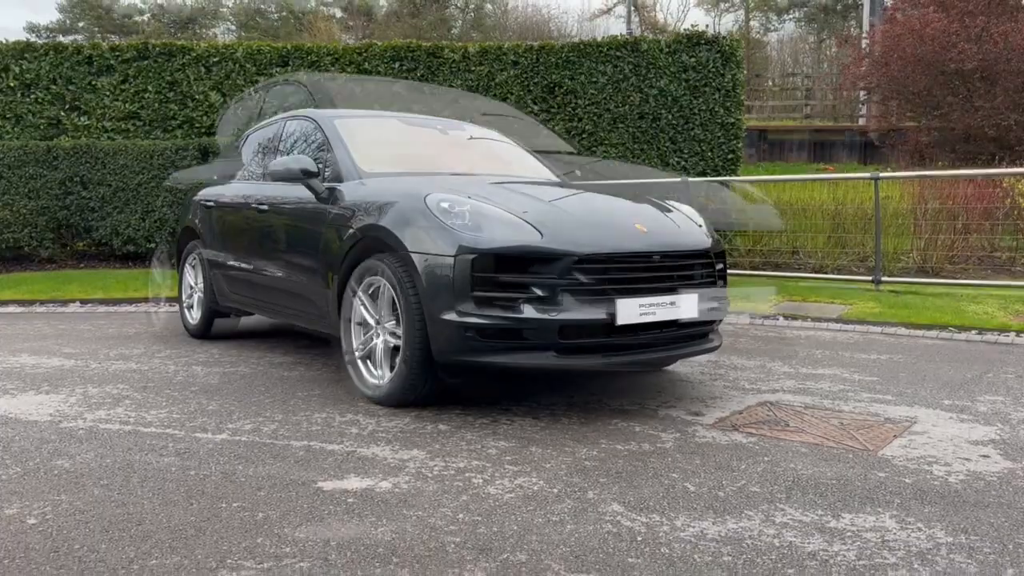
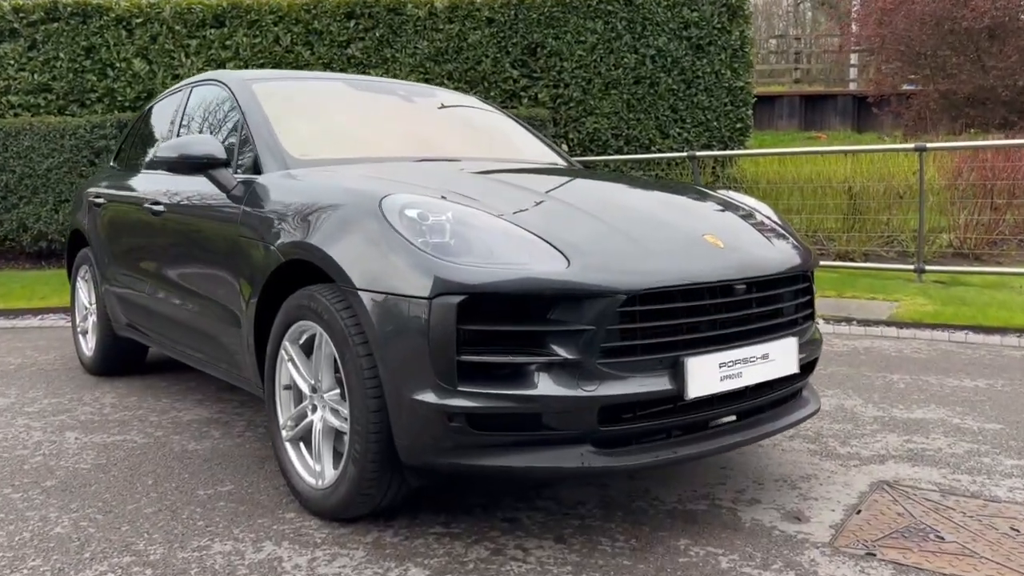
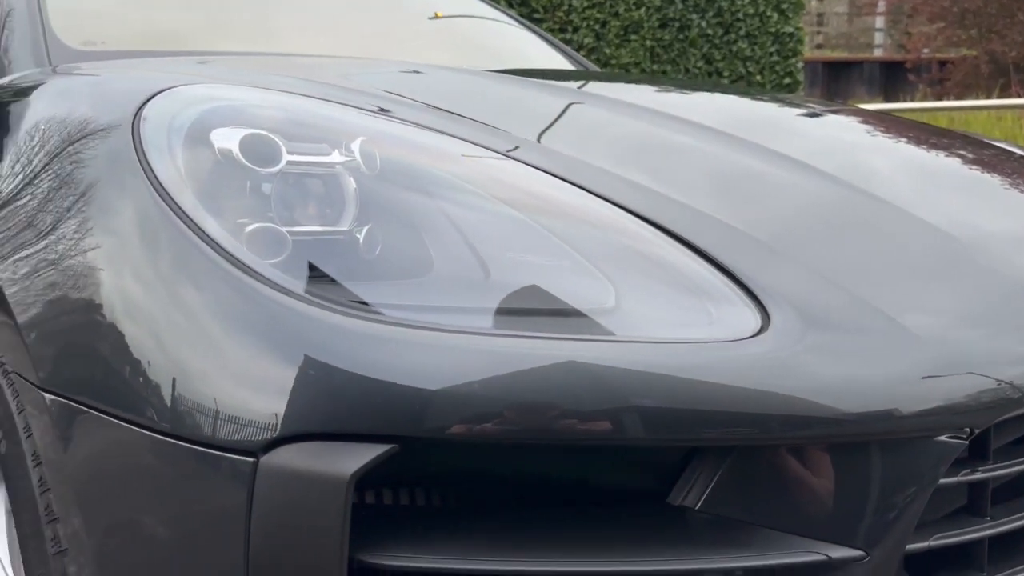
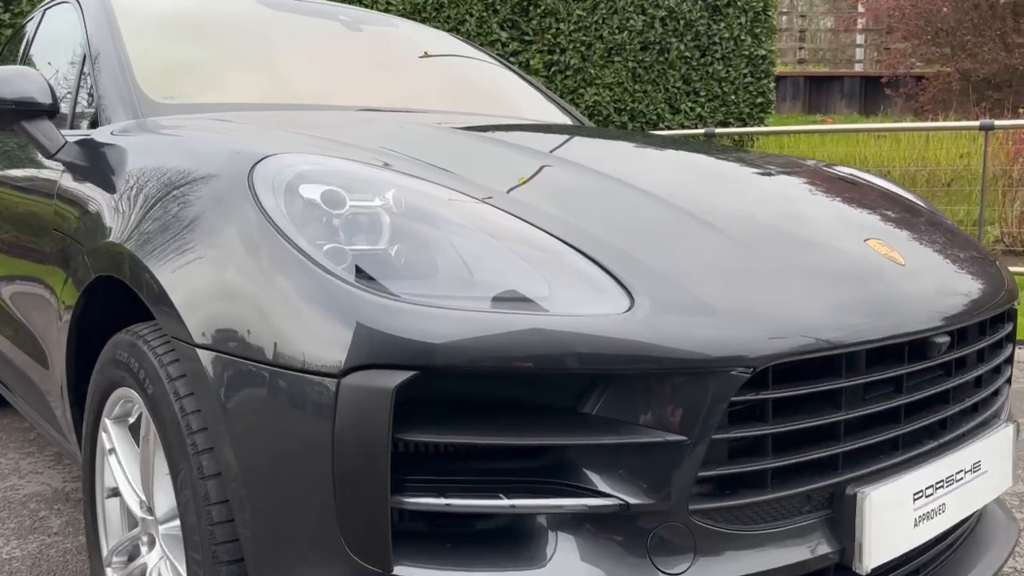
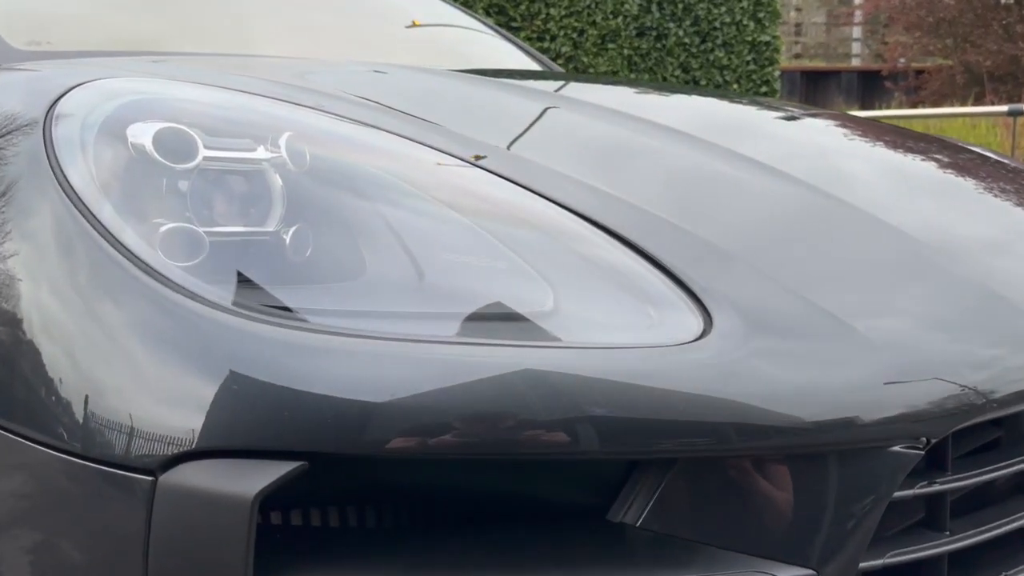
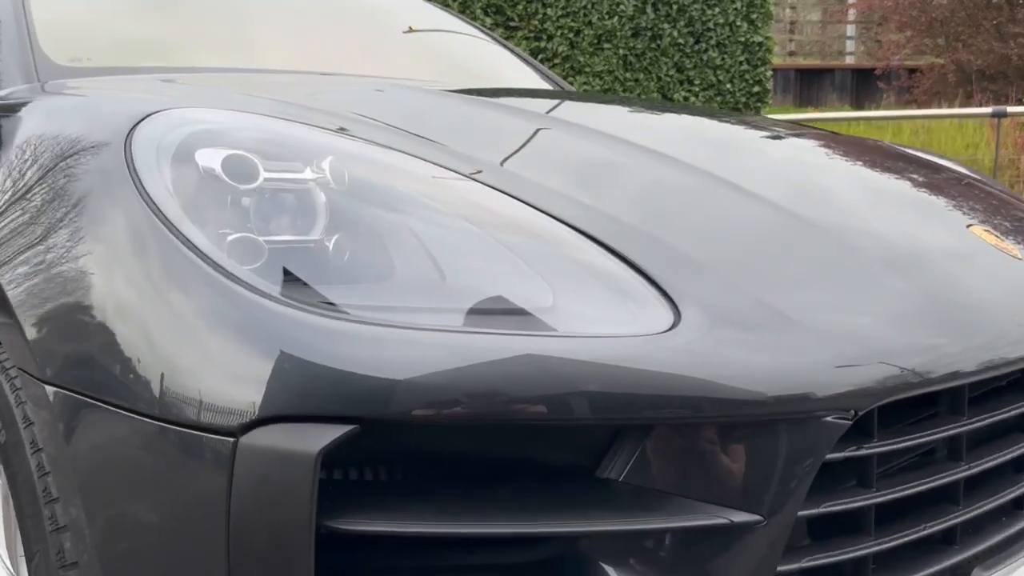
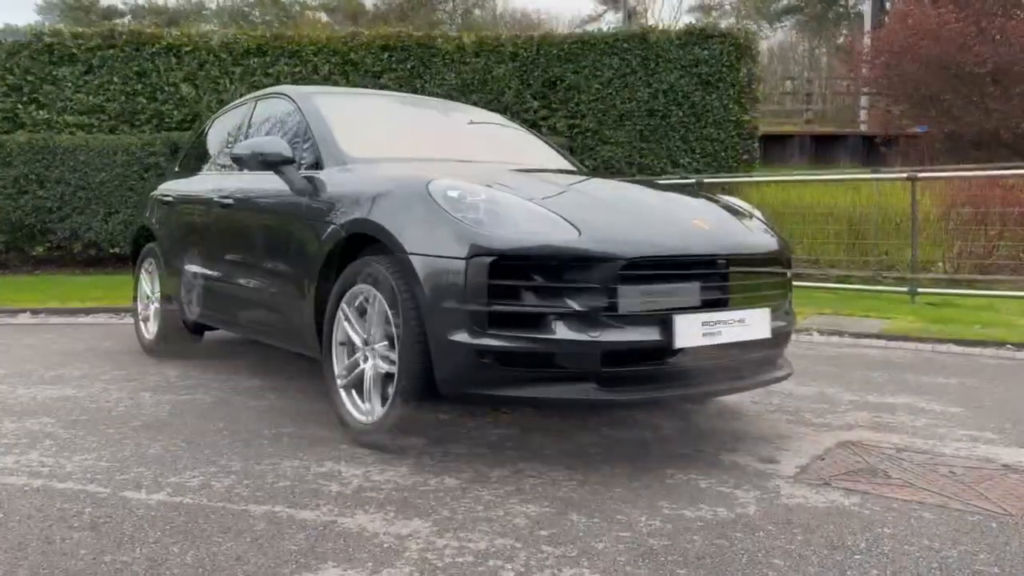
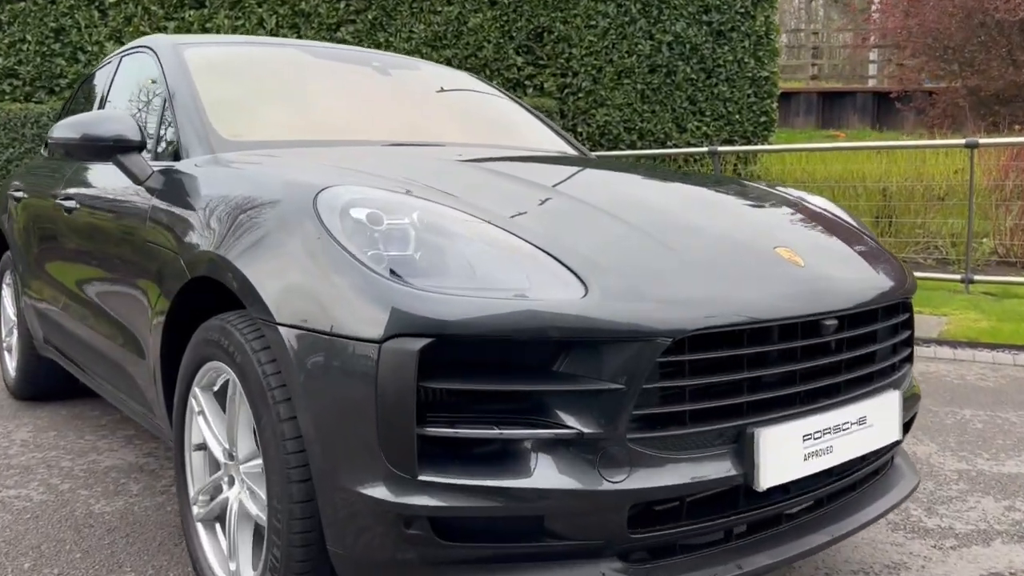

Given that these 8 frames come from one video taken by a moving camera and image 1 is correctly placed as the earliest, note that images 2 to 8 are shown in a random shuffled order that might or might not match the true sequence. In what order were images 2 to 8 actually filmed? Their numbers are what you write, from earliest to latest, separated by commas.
7, 2, 8, 4, 6, 5, 3
